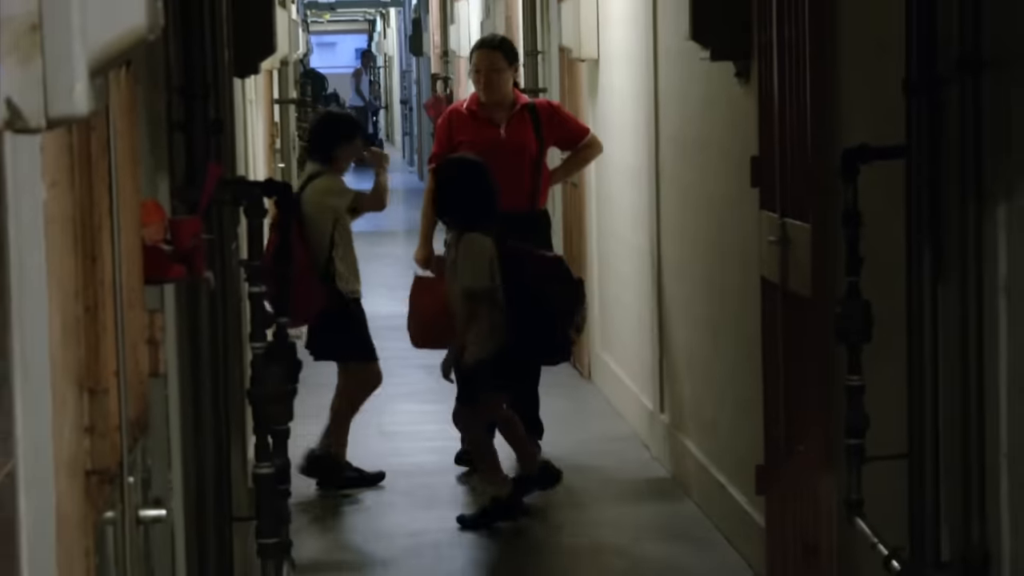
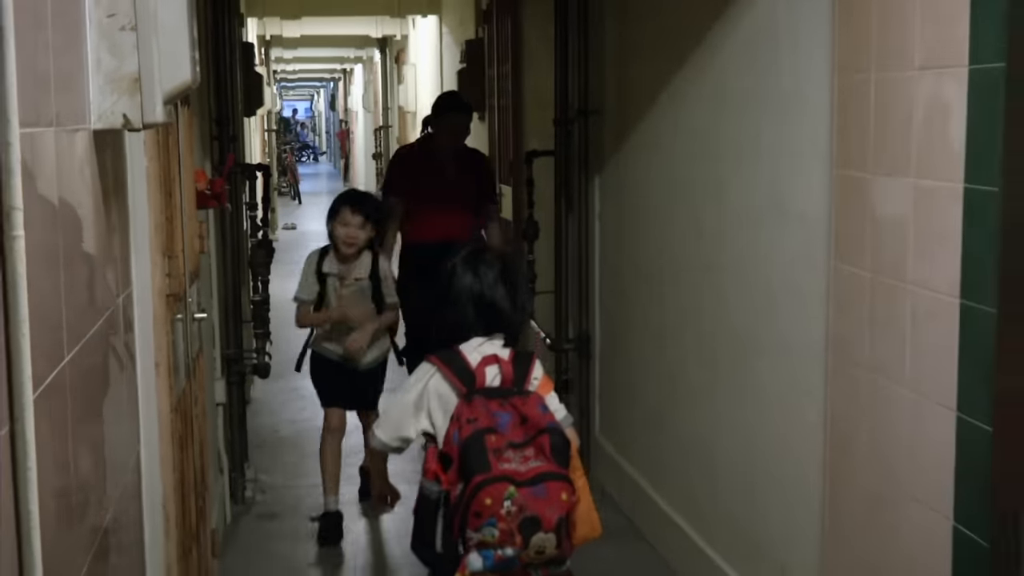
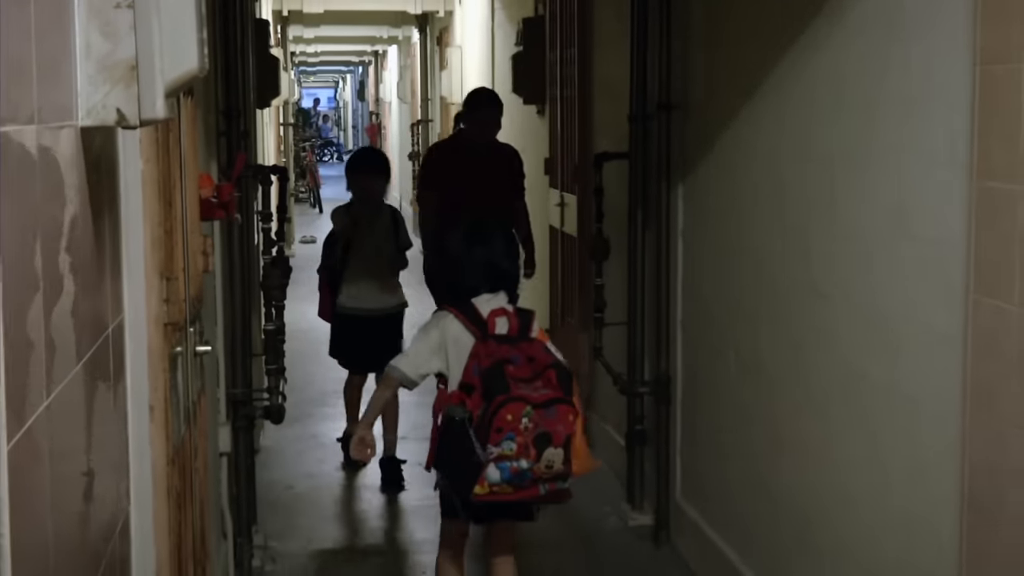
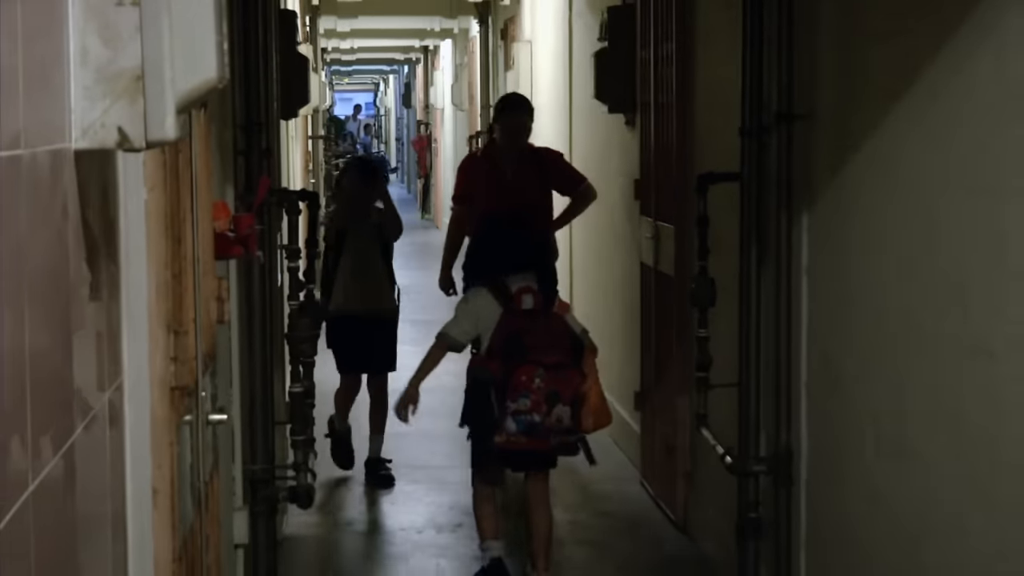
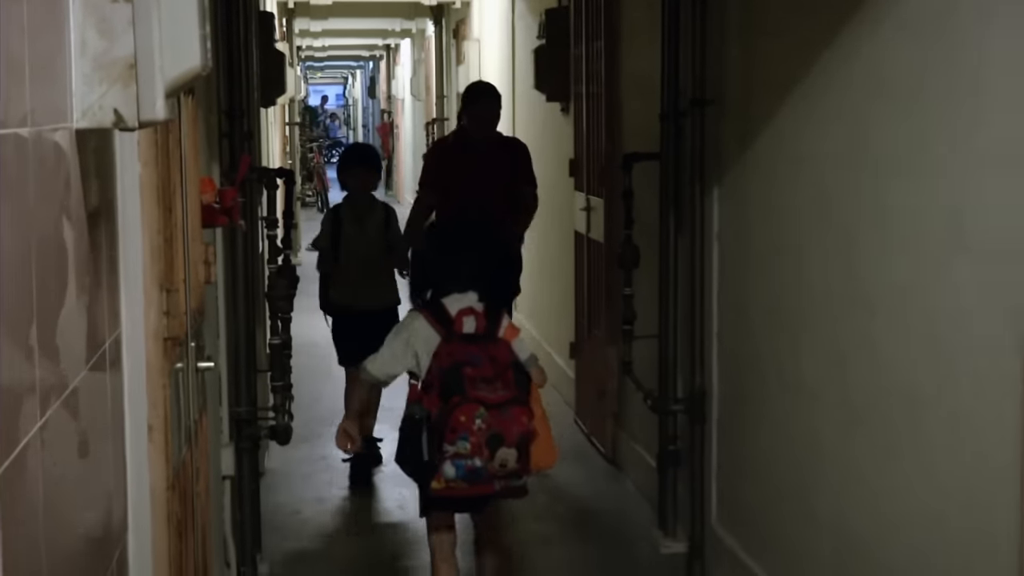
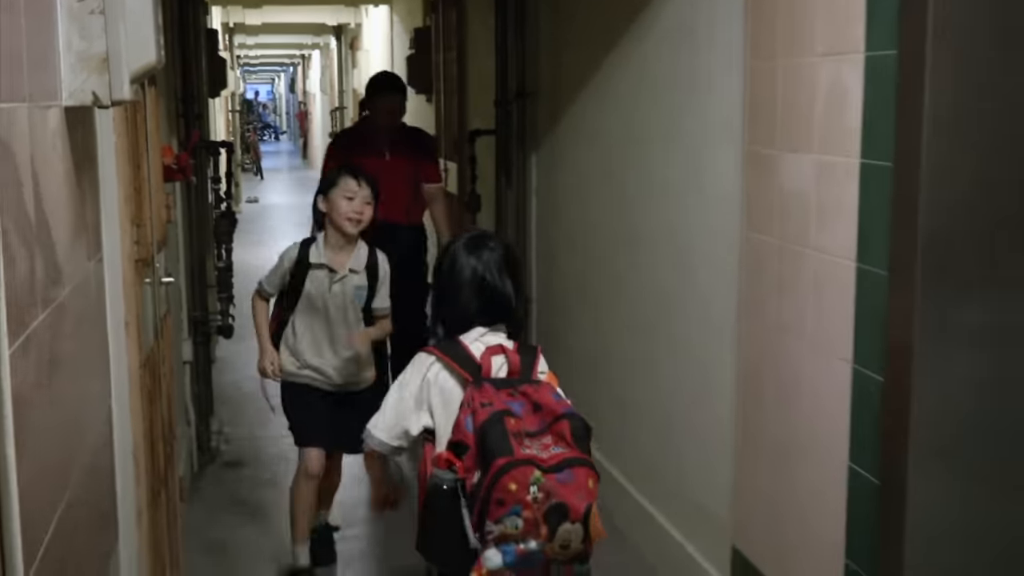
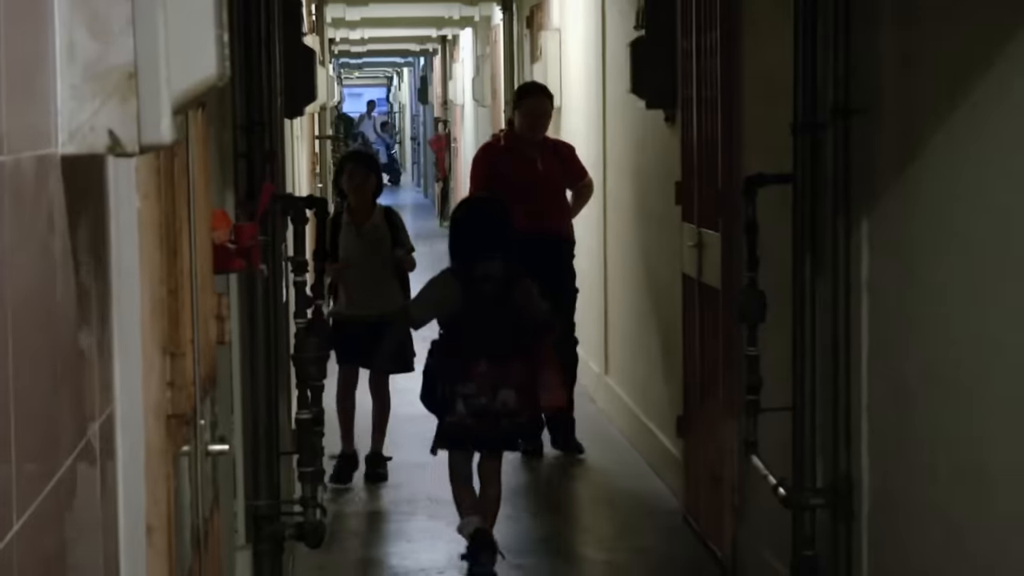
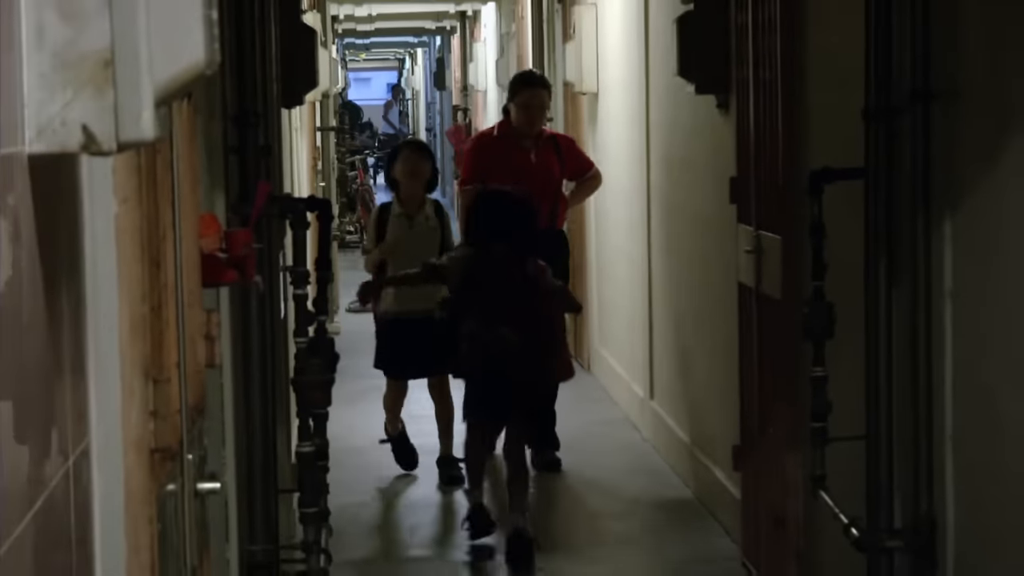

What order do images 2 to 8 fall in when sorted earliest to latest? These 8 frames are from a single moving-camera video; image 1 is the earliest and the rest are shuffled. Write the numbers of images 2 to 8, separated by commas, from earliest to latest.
8, 7, 4, 5, 3, 2, 6
